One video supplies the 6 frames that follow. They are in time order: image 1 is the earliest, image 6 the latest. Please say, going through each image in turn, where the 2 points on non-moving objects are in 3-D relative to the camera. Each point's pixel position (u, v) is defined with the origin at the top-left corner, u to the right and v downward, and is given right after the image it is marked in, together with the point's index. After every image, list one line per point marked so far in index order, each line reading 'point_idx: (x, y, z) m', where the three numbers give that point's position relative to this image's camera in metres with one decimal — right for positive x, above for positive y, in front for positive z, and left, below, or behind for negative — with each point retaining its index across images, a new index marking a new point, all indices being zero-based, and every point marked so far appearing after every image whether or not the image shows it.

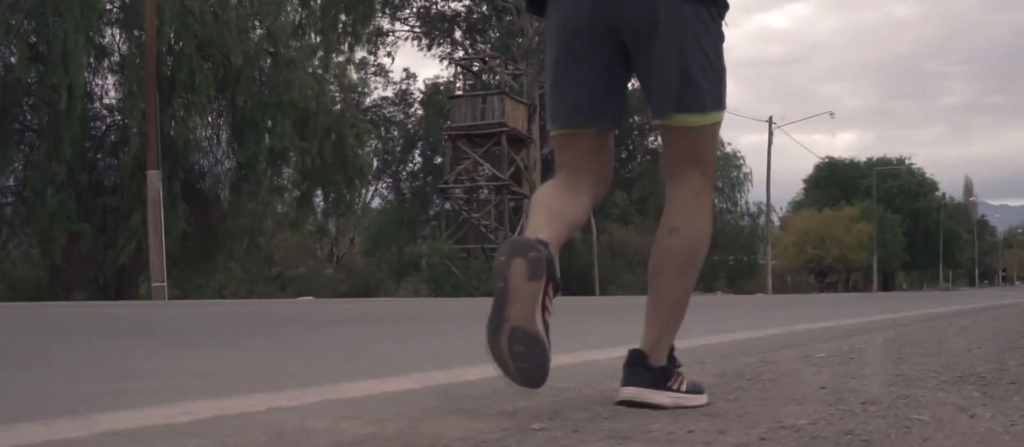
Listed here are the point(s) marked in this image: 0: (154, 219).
0: (-4.9, 0.0, +13.8) m
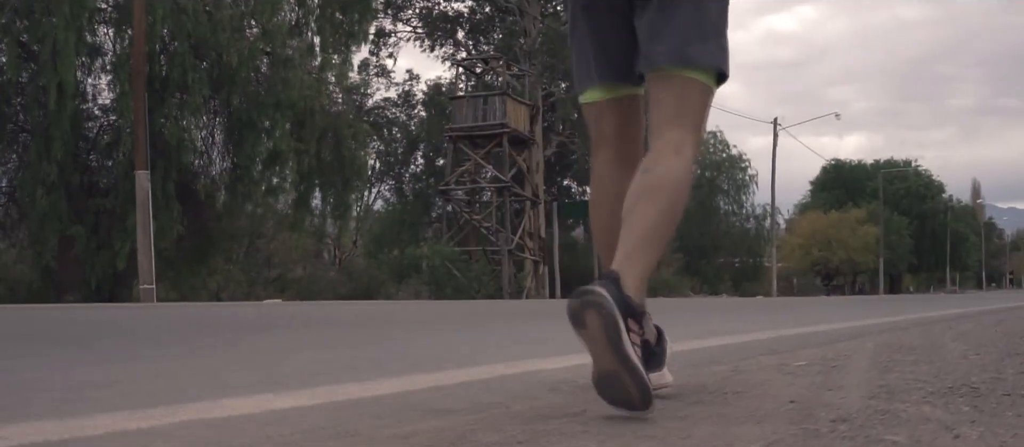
0: (-5.0, 0.0, +13.5) m
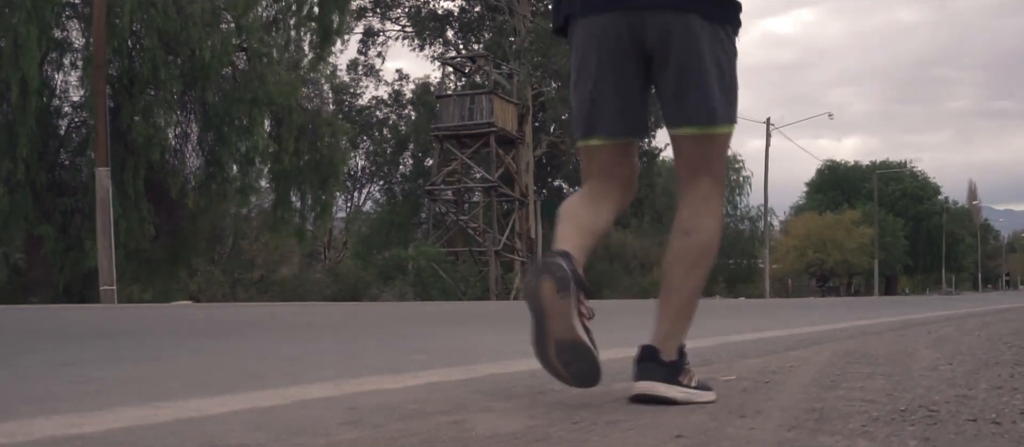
0: (-5.3, 0.0, +13.1) m
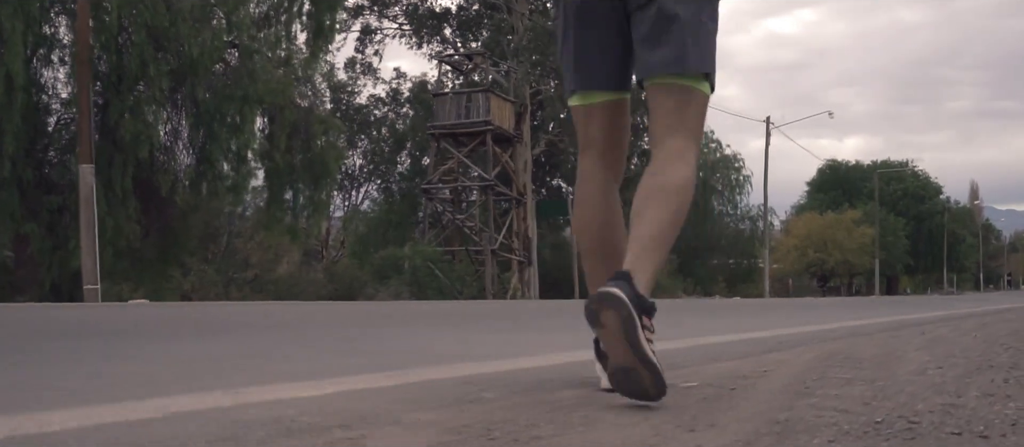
0: (-5.4, 0.0, +12.8) m
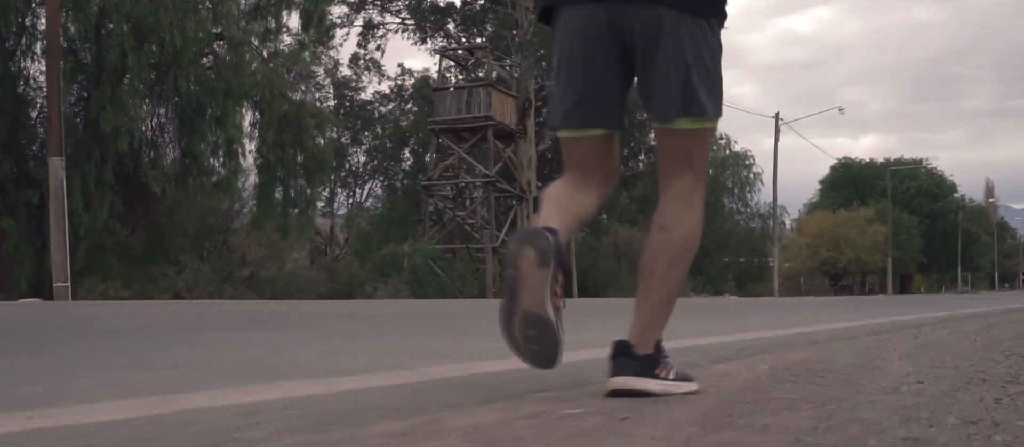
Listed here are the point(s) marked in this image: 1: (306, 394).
0: (-5.6, +0.1, +12.4) m
1: (-0.6, -0.5, +3.3) m
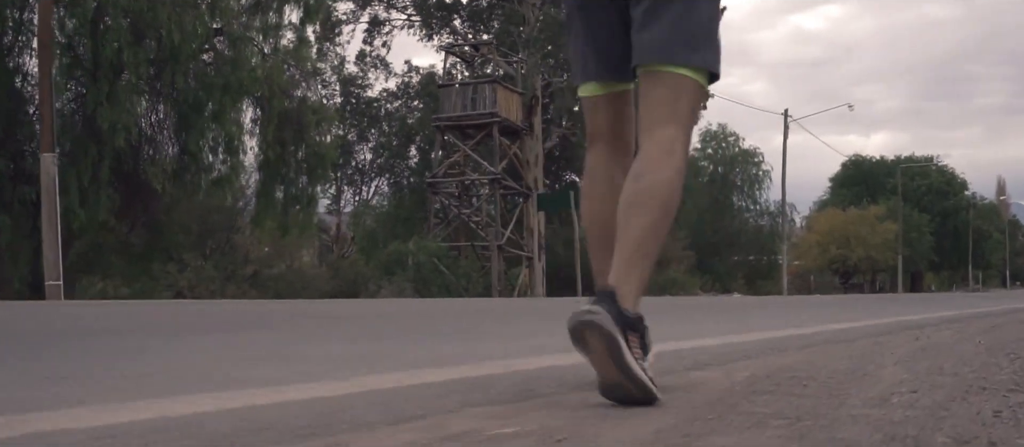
0: (-5.6, +0.1, +12.2) m
1: (-0.7, -0.5, +3.0) m
